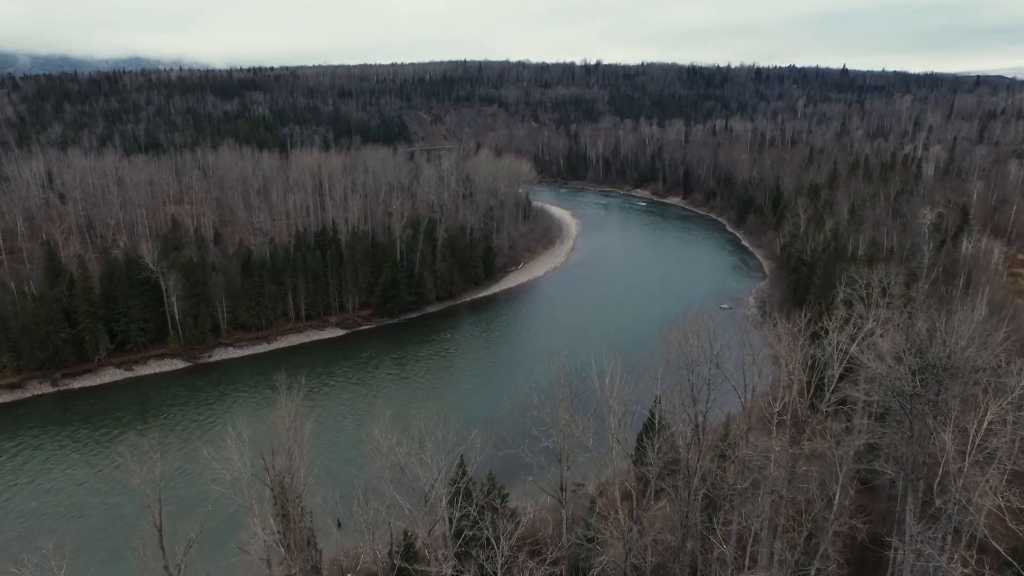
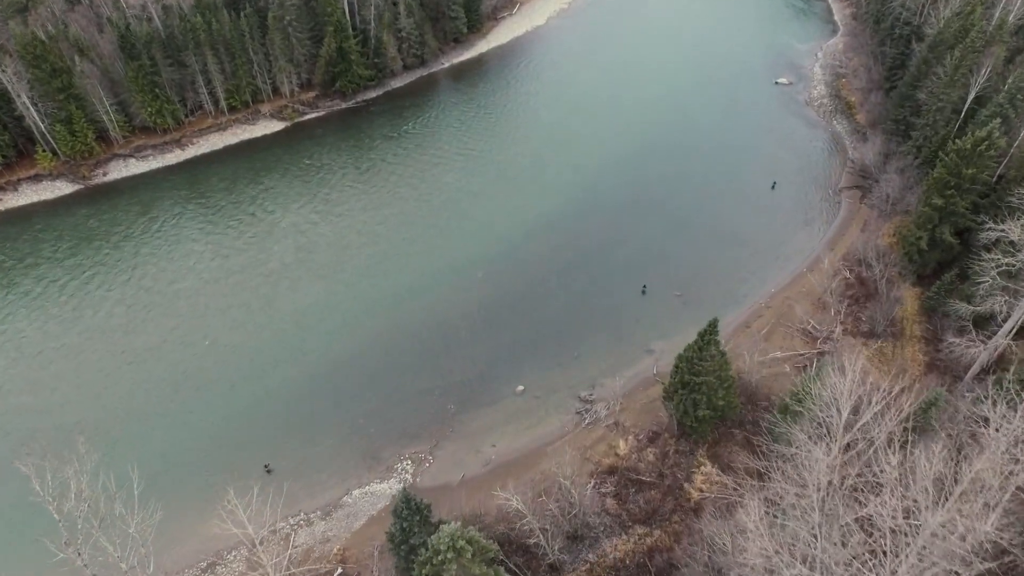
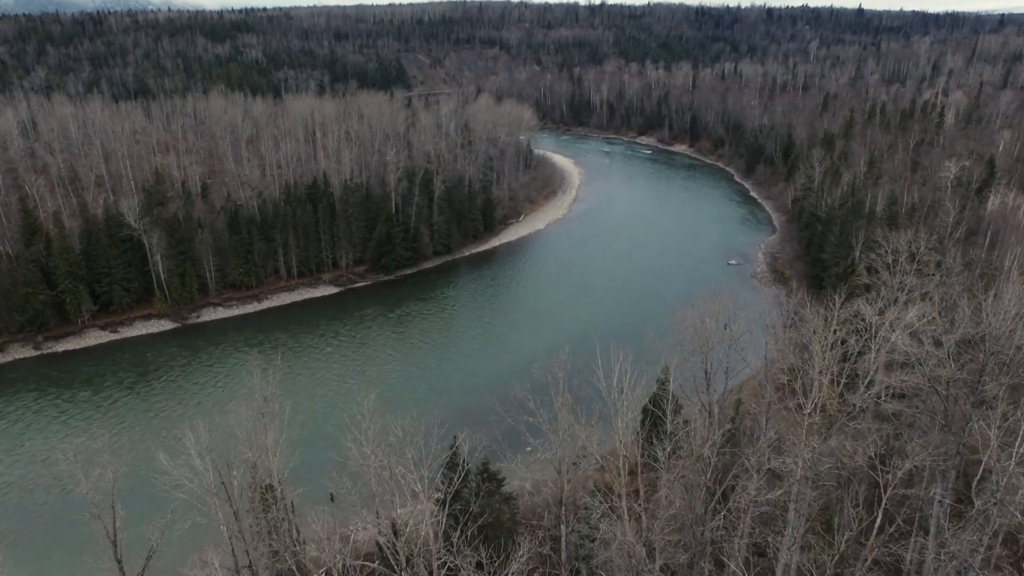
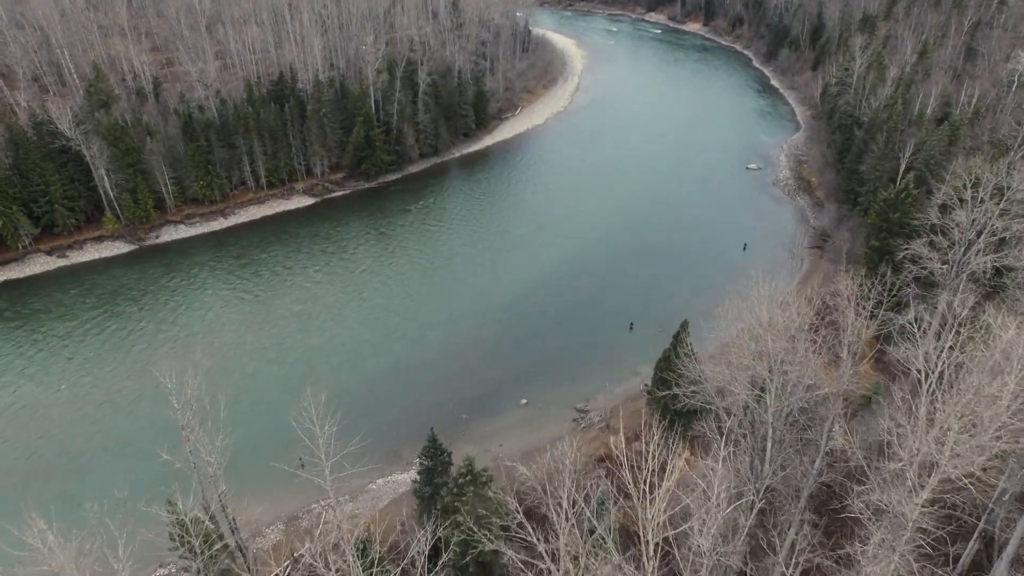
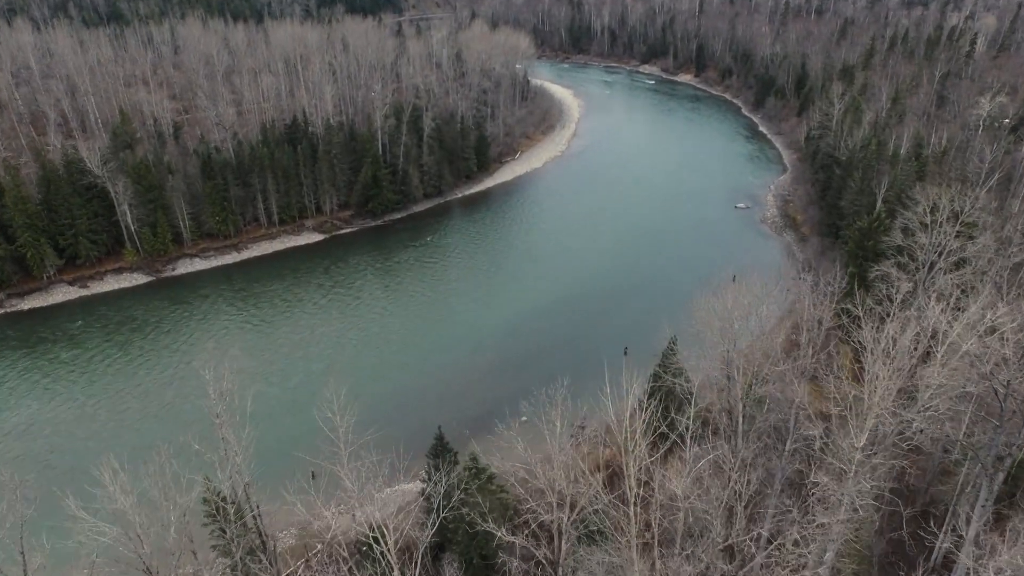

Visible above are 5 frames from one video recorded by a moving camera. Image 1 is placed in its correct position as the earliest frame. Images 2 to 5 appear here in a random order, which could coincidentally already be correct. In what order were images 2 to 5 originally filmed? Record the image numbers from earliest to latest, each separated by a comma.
3, 5, 4, 2
